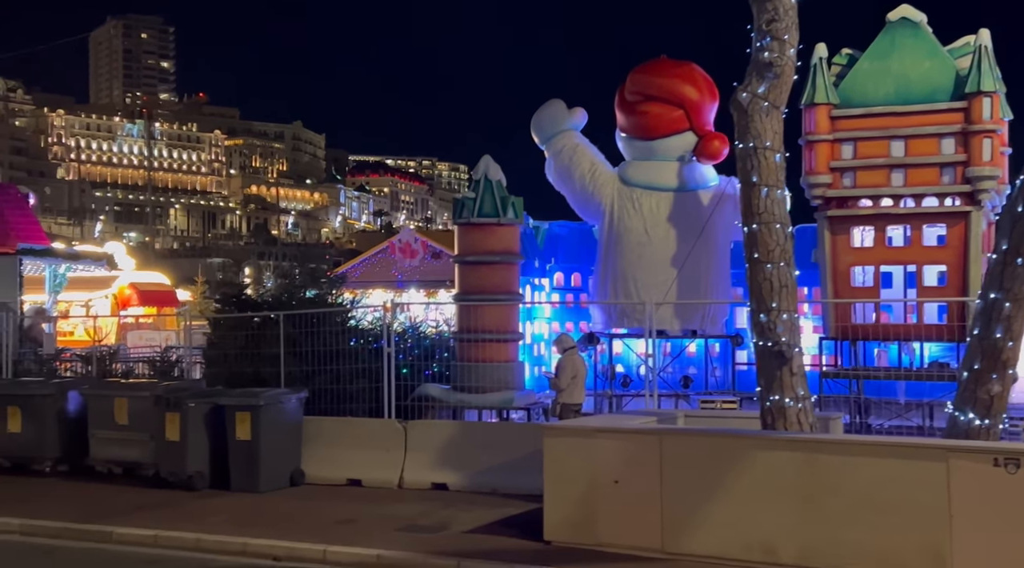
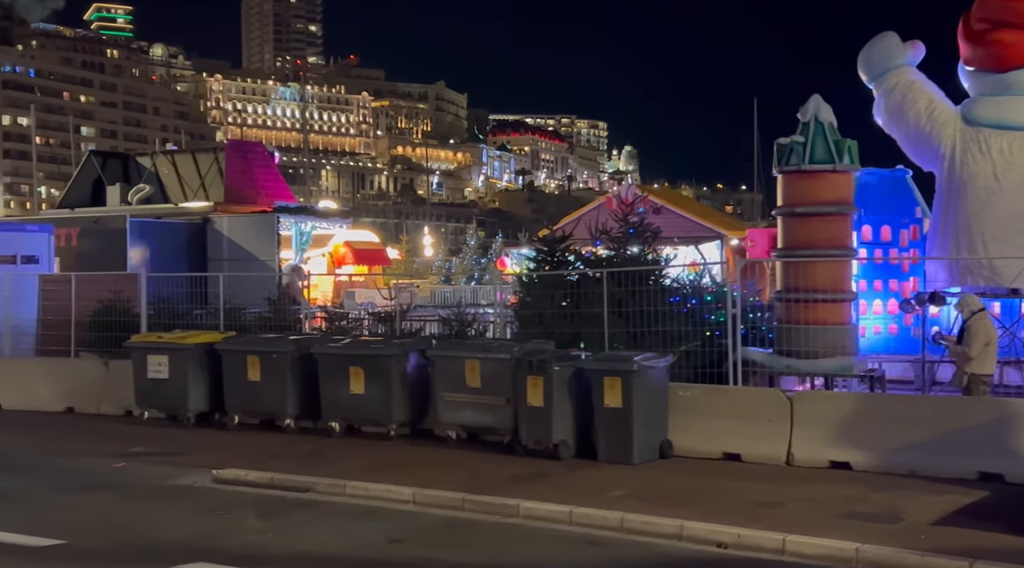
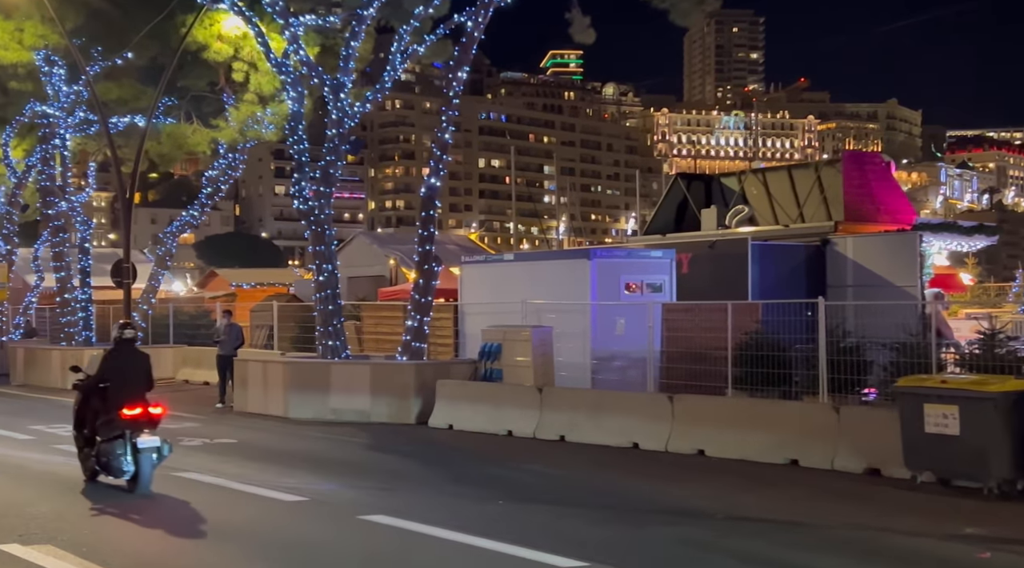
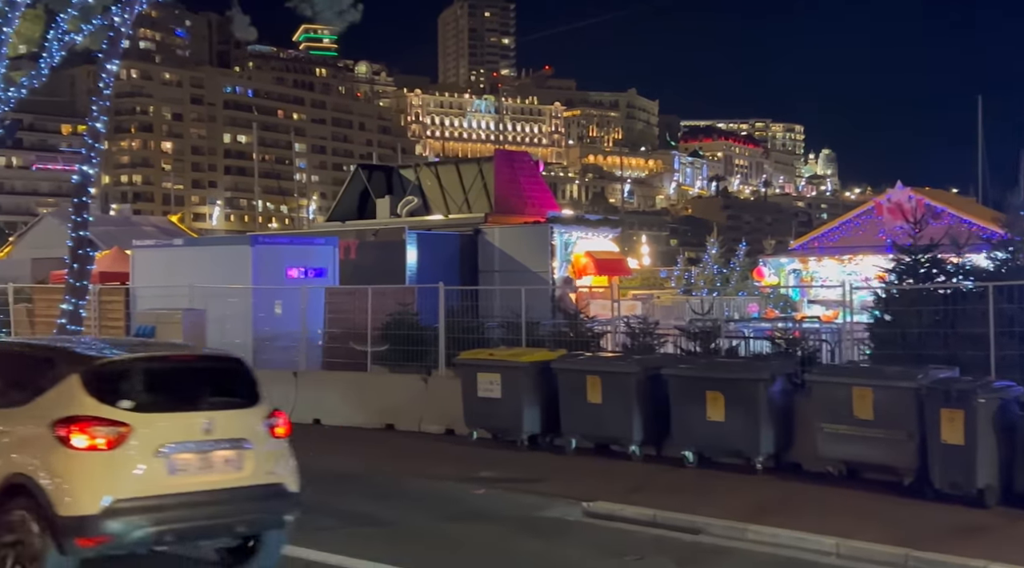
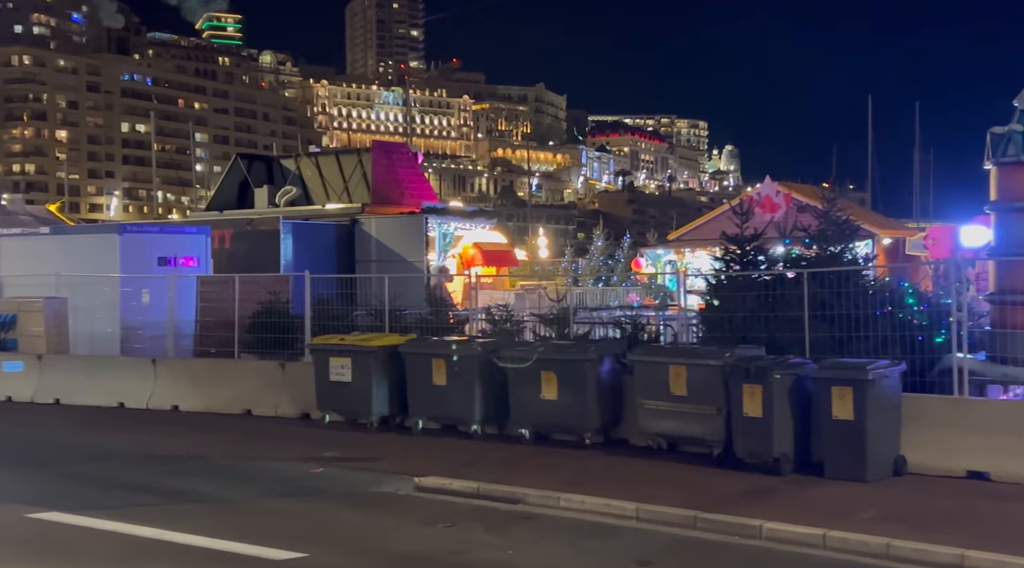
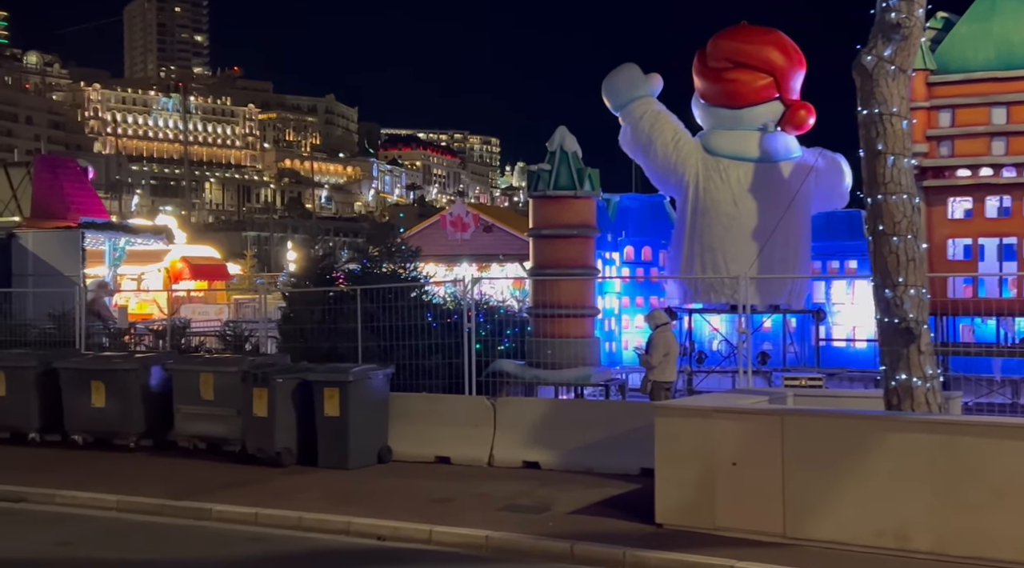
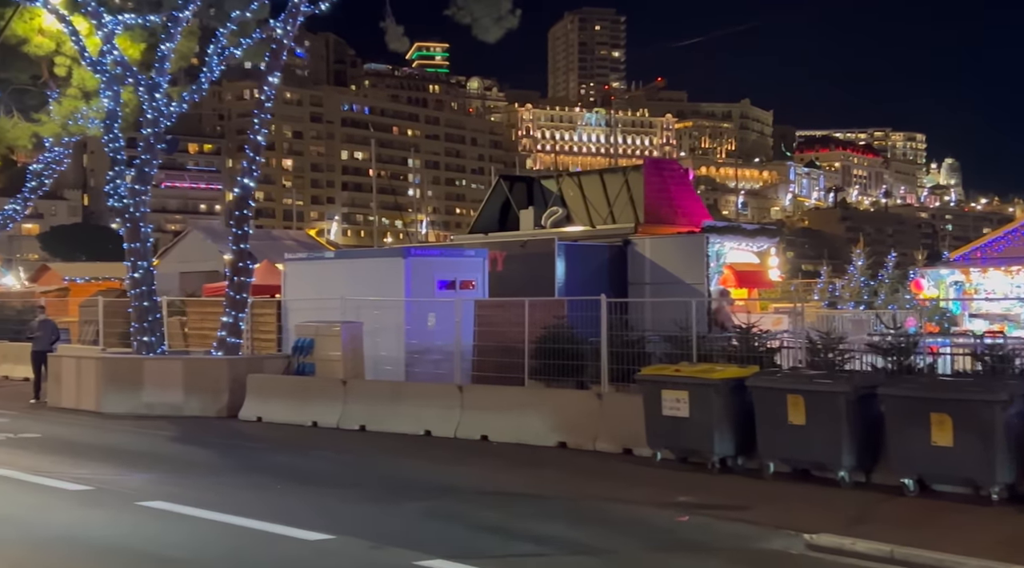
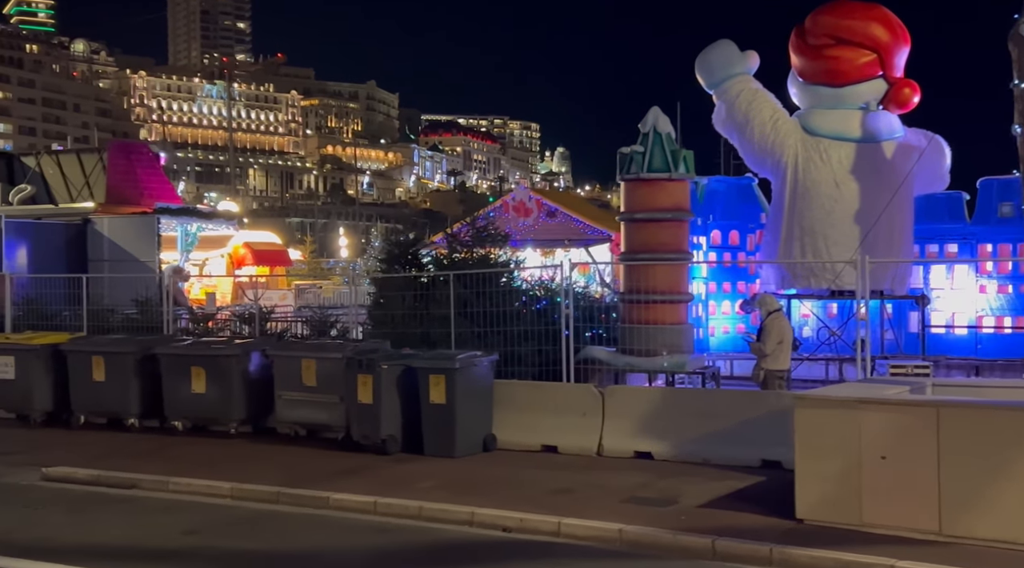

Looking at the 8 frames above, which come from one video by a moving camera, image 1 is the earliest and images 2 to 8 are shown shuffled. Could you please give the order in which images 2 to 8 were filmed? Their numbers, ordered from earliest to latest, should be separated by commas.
6, 8, 2, 5, 4, 7, 3
